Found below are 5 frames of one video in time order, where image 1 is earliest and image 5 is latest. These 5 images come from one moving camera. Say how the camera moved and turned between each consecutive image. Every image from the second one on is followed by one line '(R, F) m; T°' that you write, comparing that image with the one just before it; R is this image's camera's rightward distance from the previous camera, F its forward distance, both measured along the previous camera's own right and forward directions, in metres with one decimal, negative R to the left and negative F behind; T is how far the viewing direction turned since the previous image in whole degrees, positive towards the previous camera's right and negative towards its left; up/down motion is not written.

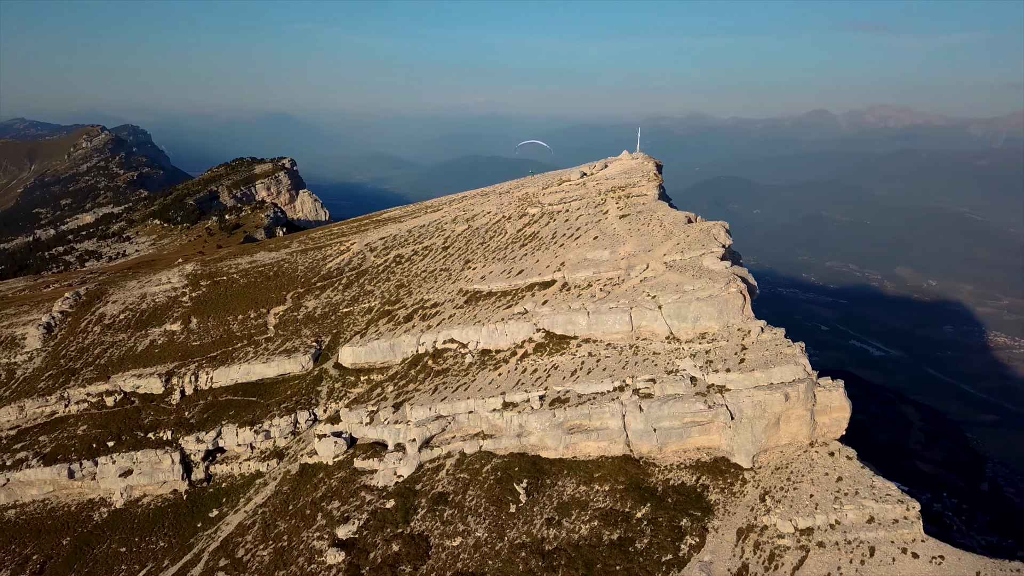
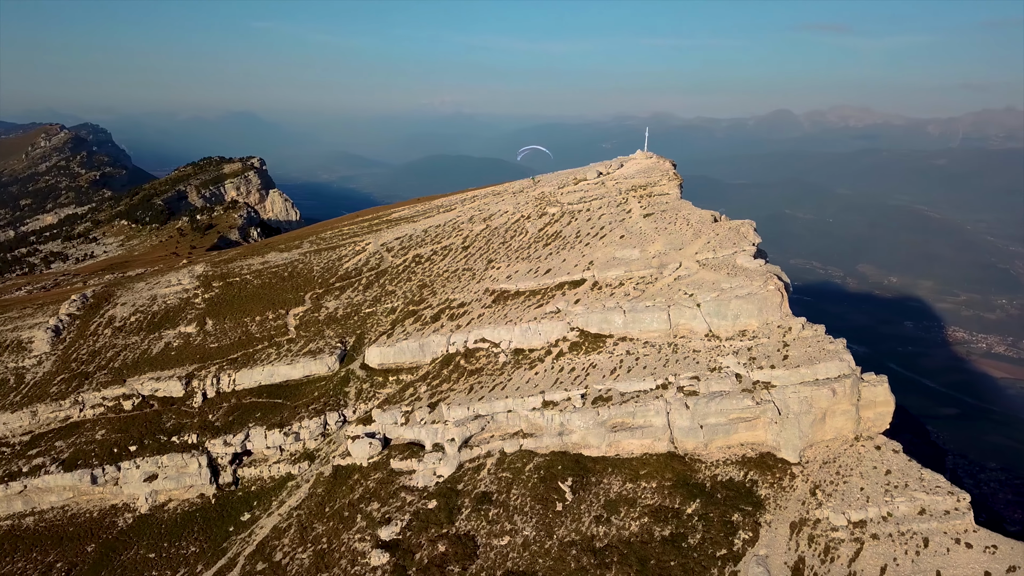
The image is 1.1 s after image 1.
(-2.9, 0.0) m; +2°
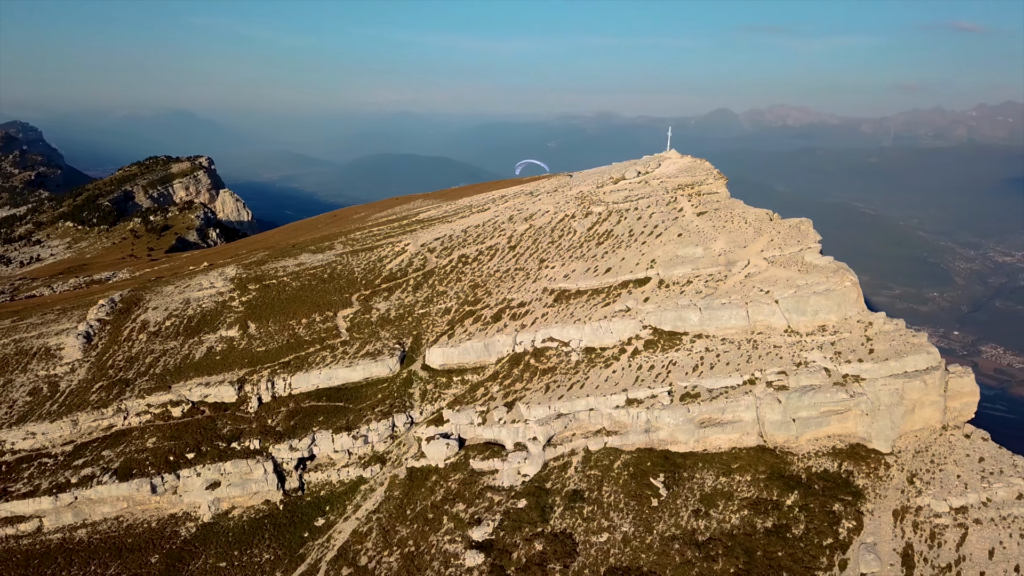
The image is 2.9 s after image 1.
(-5.7, -0.1) m; +2°
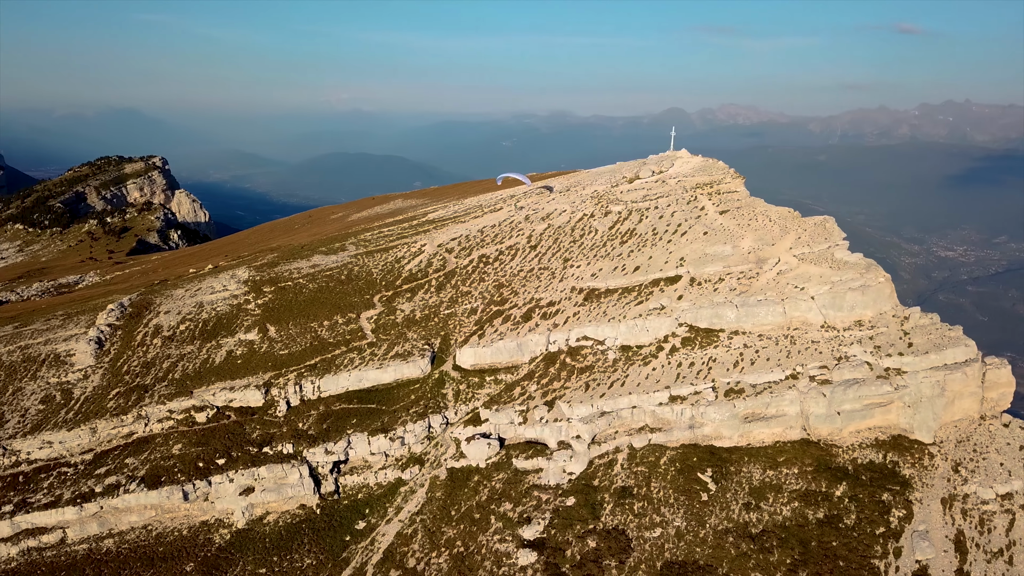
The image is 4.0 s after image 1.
(-3.5, 0.0) m; +2°
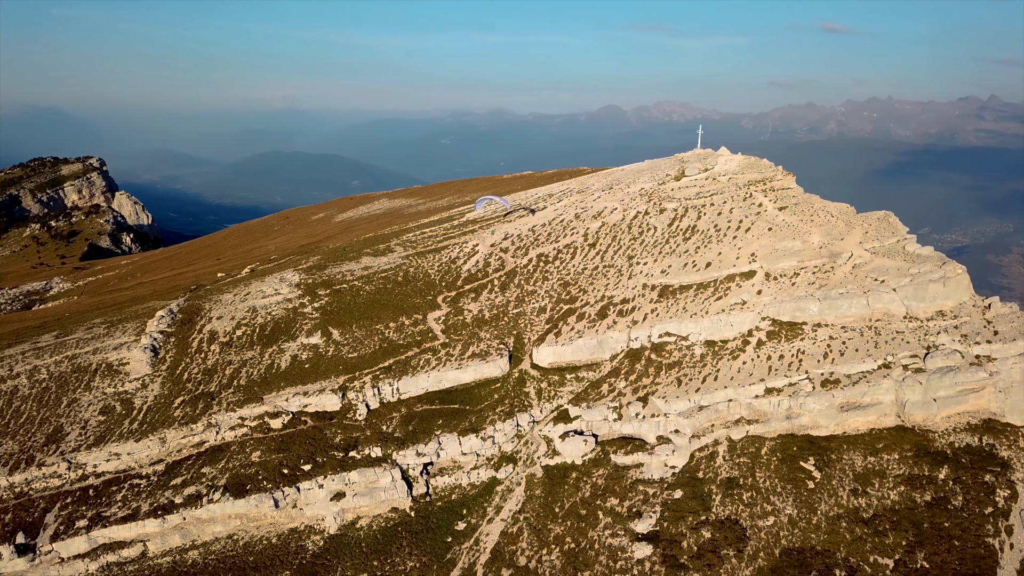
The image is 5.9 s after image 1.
(-6.9, -0.3) m; +3°
